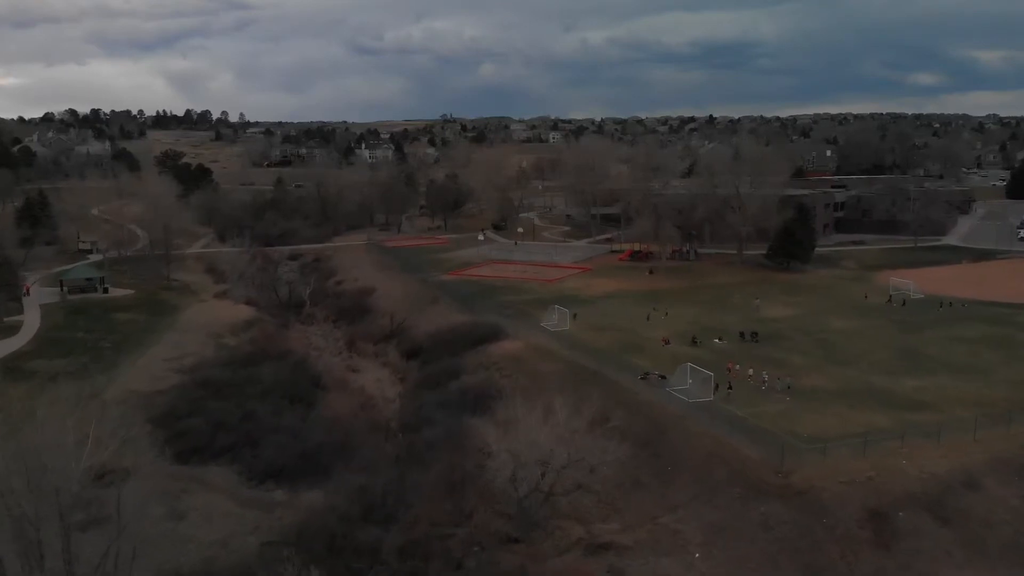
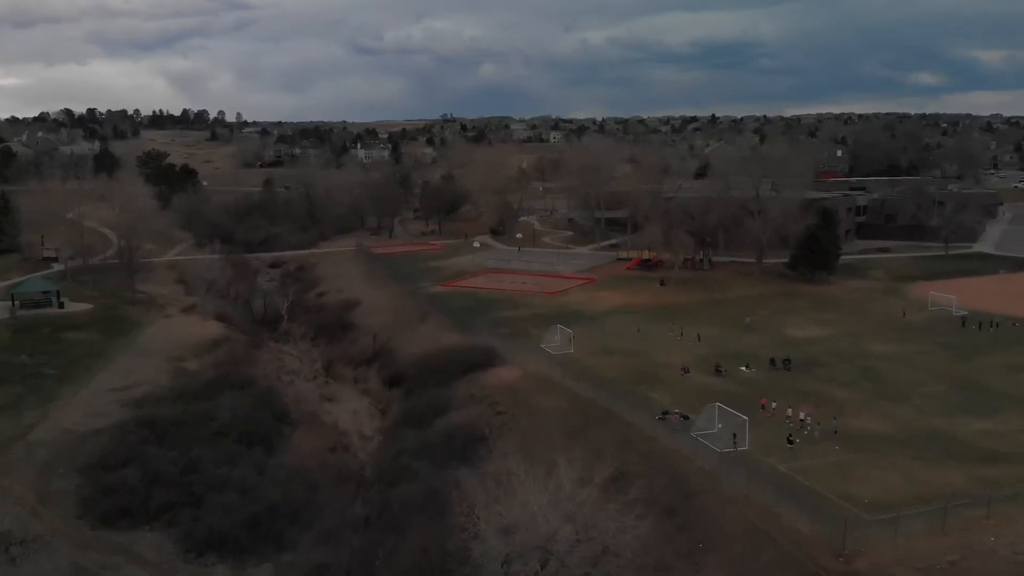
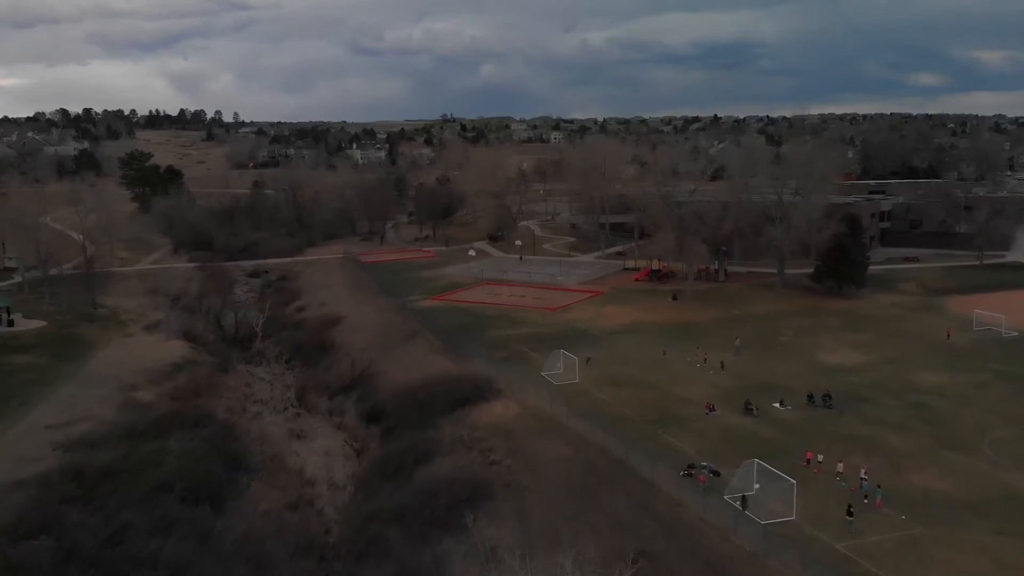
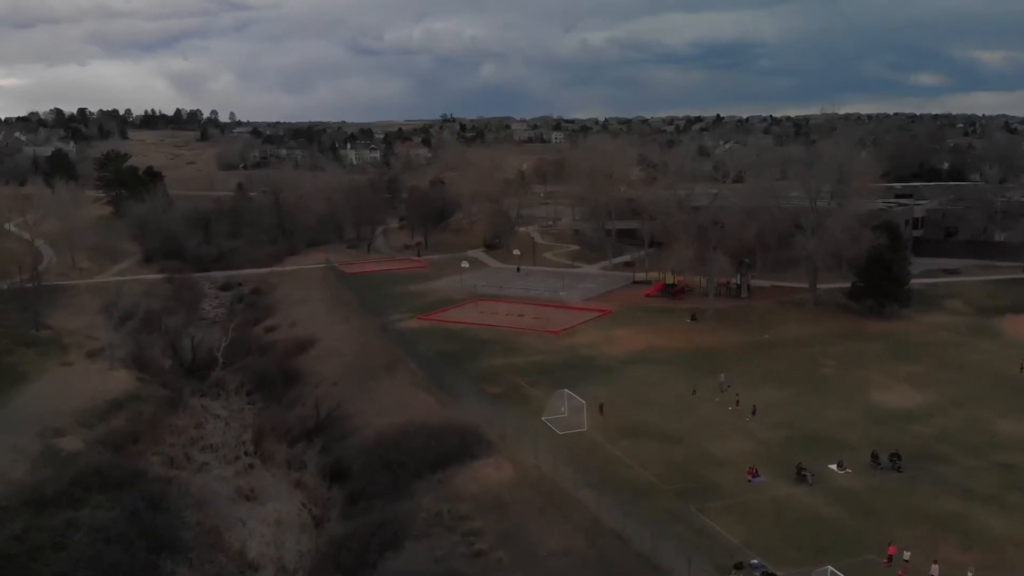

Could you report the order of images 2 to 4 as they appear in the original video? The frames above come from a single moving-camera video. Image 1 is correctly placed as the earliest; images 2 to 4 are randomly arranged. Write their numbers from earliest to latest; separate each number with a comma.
2, 3, 4
